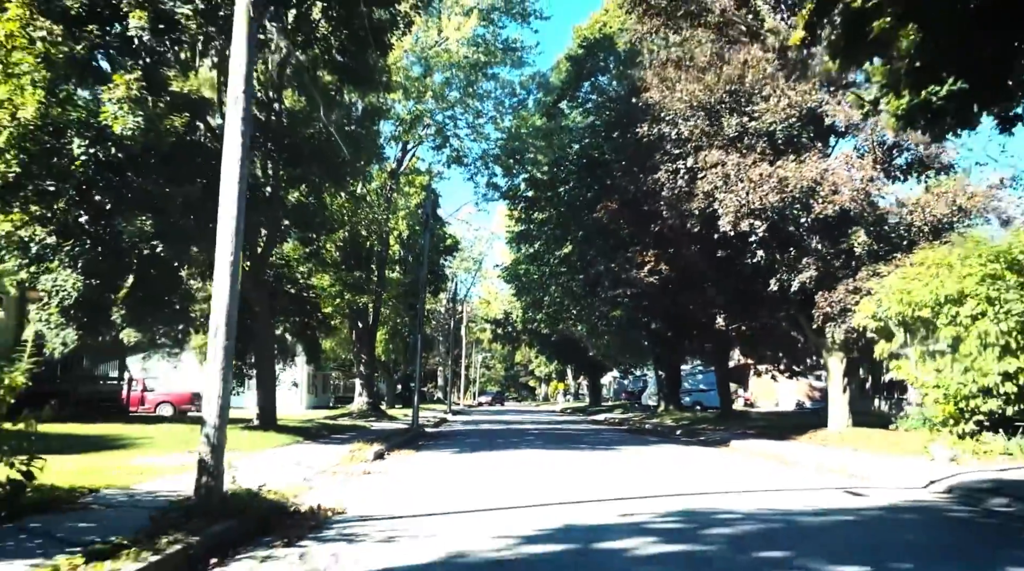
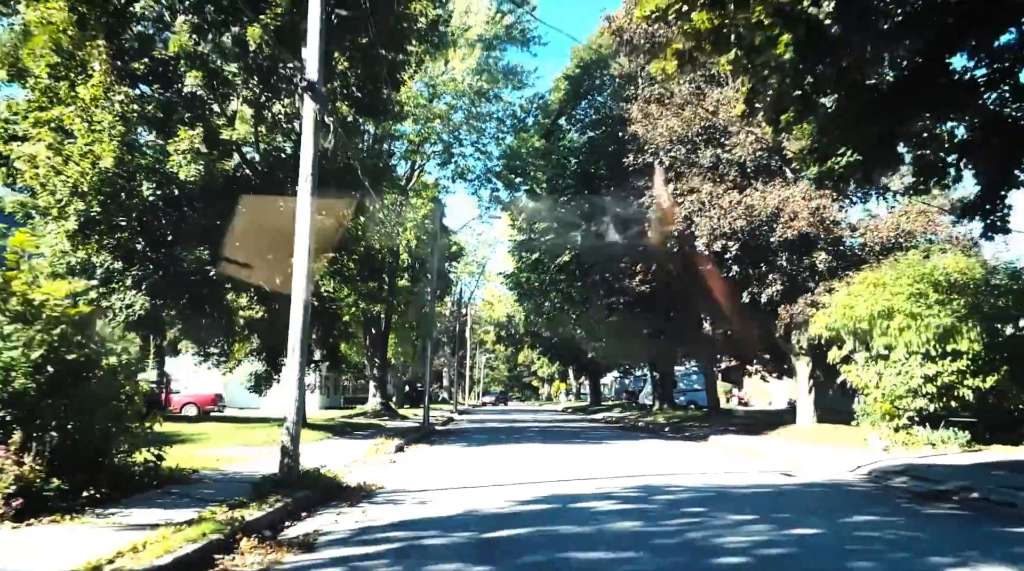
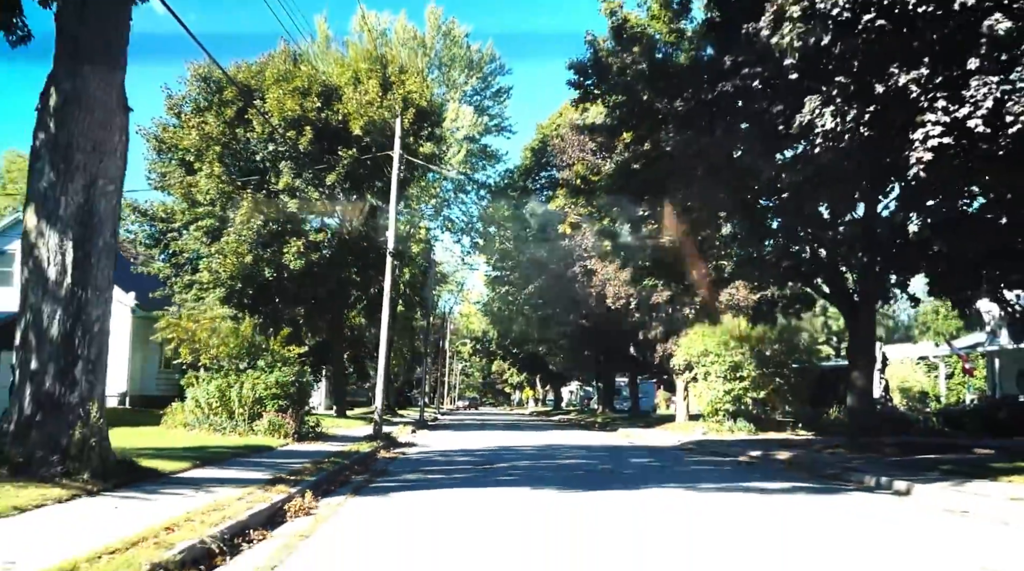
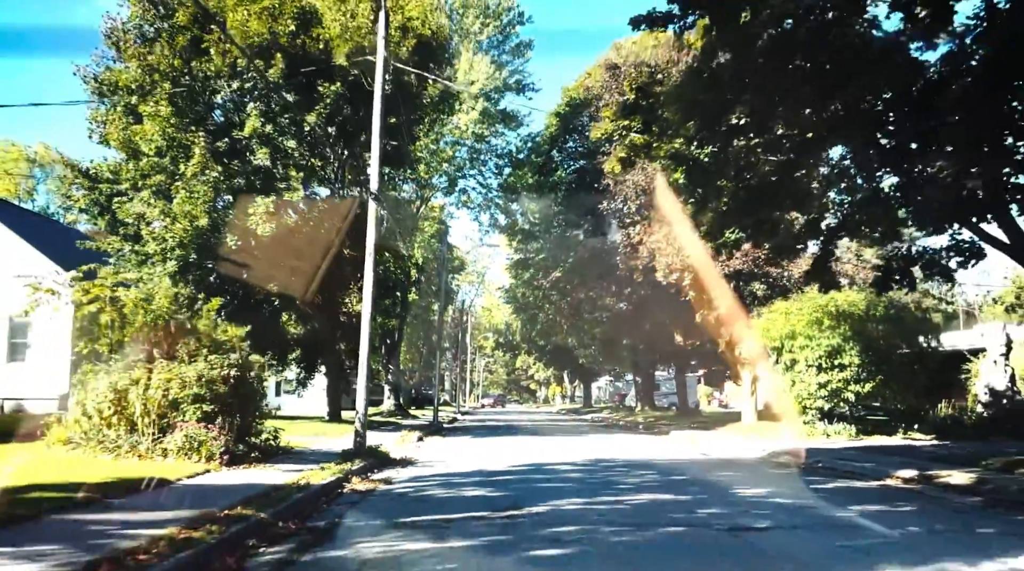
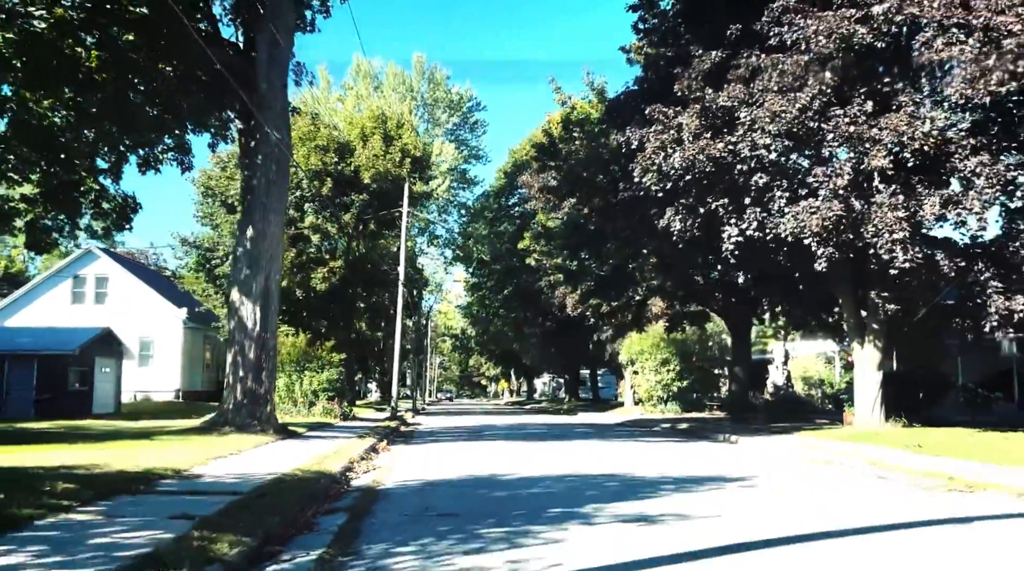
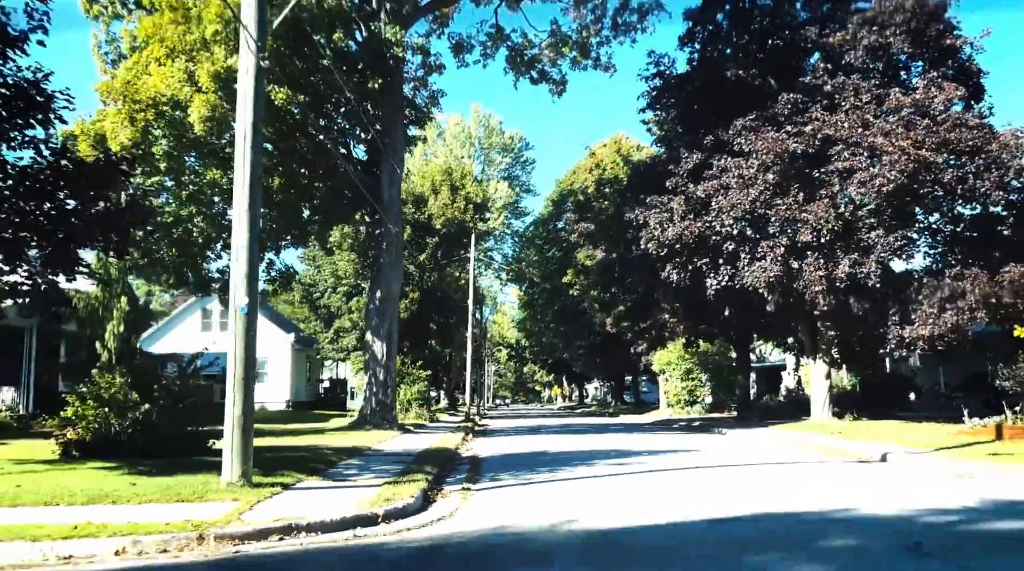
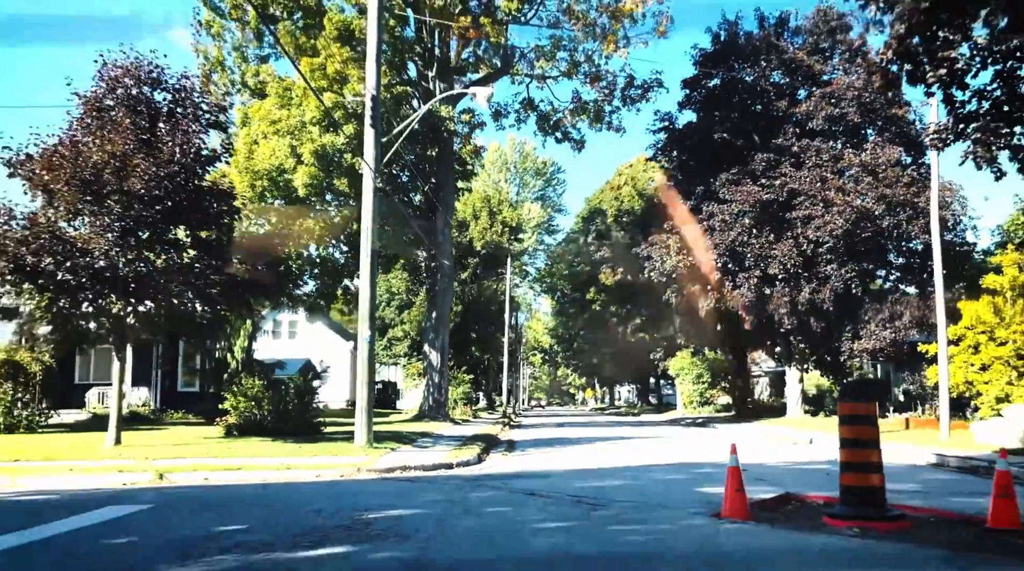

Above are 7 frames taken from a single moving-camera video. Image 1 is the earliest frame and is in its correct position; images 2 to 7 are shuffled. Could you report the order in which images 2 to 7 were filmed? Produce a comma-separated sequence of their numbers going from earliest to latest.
2, 4, 3, 5, 6, 7
